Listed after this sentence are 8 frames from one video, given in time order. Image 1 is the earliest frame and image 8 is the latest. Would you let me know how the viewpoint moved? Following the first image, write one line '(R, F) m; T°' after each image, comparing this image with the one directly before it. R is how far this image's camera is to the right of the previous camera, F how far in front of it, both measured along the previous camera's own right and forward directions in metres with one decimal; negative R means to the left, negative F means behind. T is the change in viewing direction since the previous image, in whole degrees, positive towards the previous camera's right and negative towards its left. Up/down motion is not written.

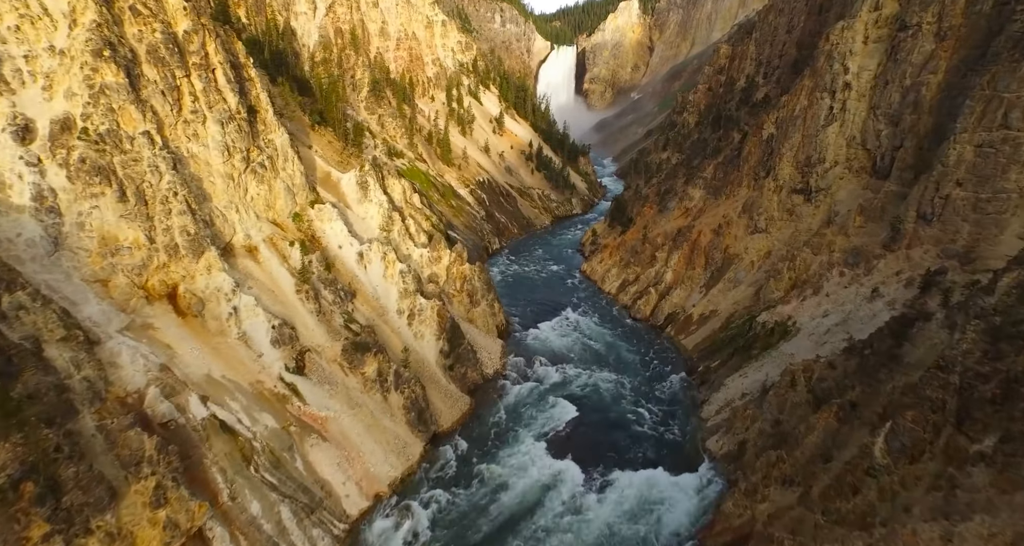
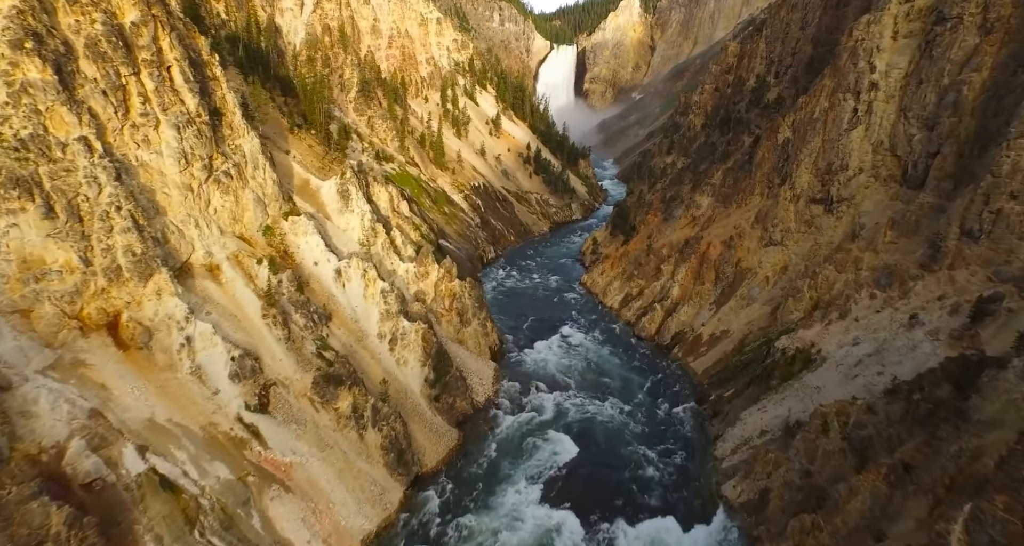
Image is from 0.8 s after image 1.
(+0.4, +3.0) m; 0°
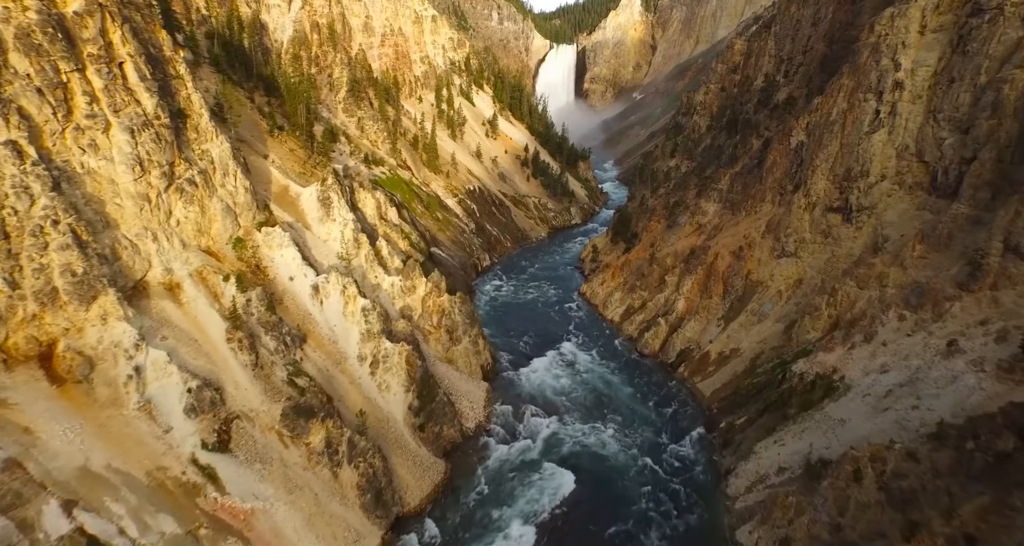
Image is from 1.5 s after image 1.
(+0.4, +2.4) m; 0°
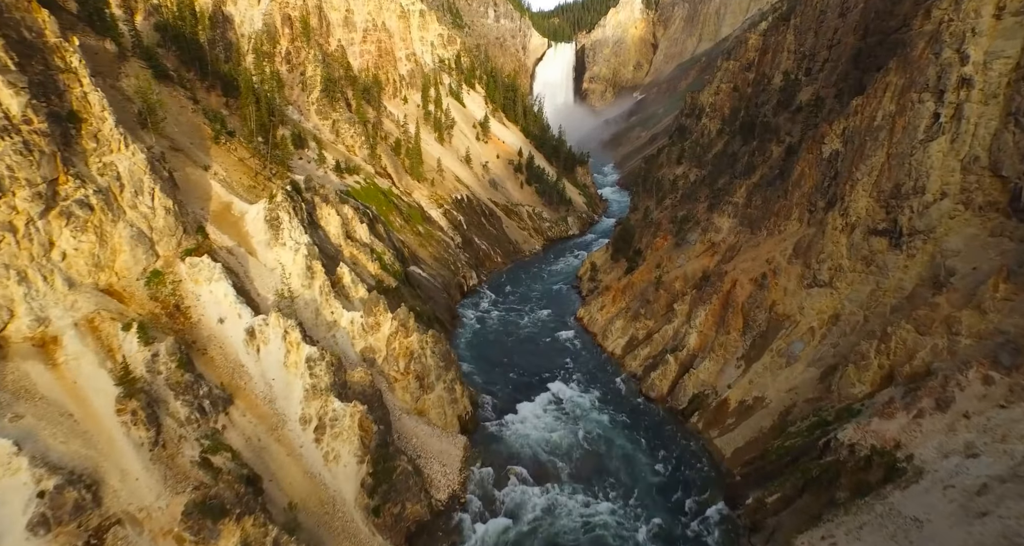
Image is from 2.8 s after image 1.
(+0.8, +5.1) m; 0°
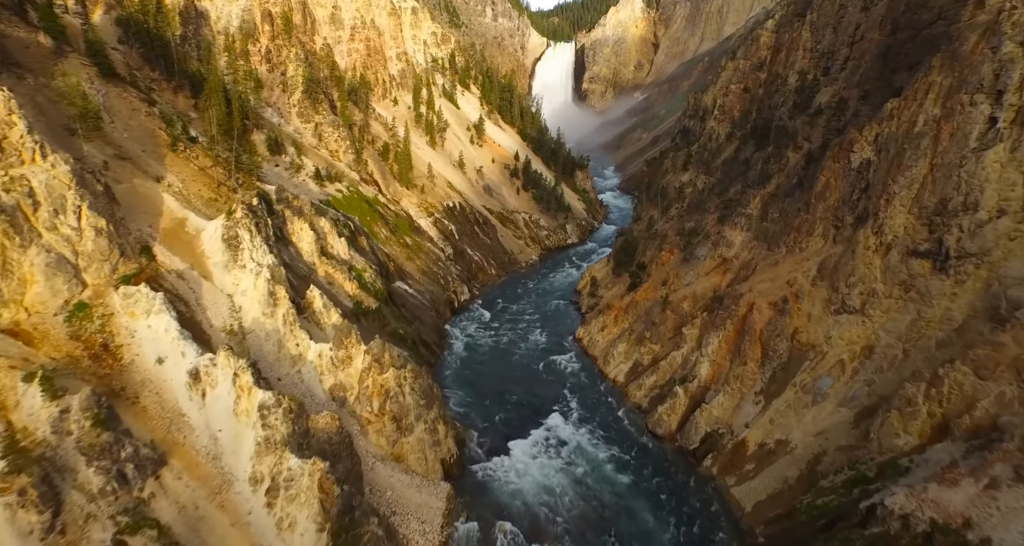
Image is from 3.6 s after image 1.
(+0.4, +3.3) m; 0°
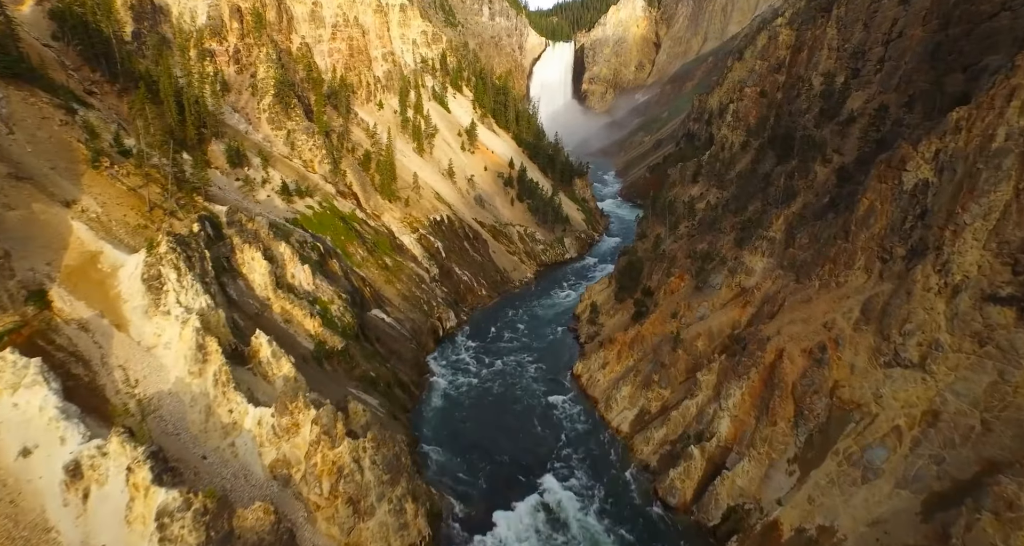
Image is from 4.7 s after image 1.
(+0.6, +4.4) m; 0°
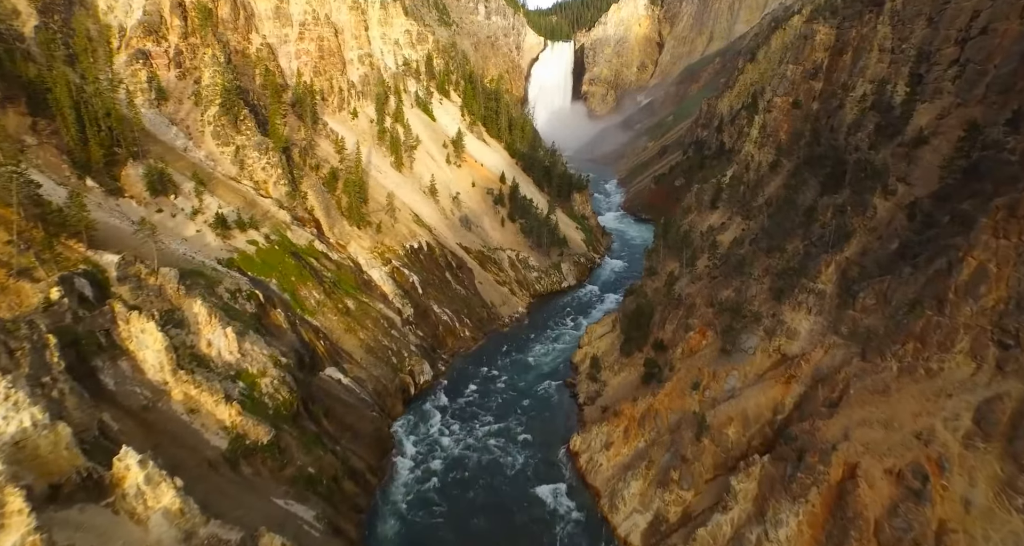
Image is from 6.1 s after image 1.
(+0.9, +6.5) m; 0°
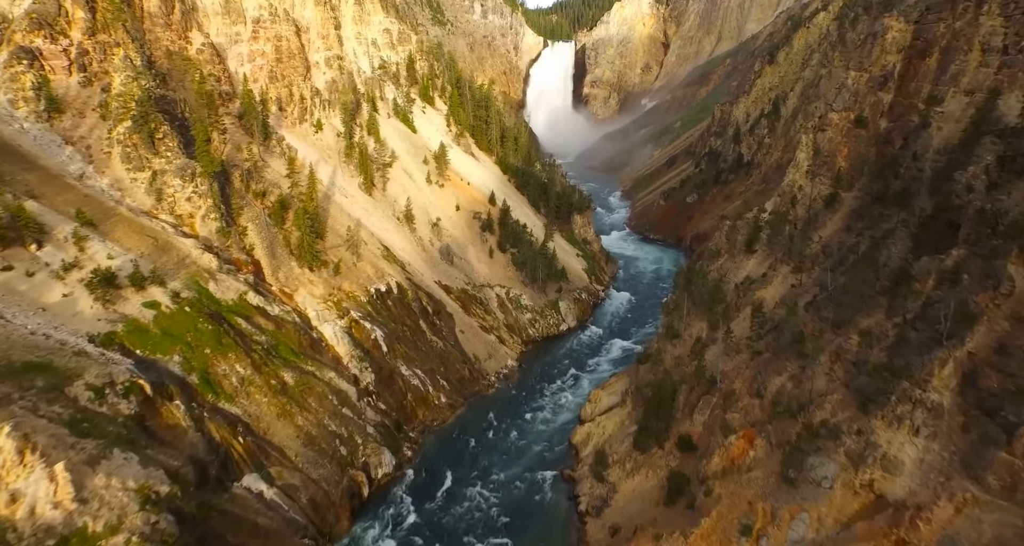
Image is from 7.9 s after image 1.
(+0.9, +7.5) m; 0°
